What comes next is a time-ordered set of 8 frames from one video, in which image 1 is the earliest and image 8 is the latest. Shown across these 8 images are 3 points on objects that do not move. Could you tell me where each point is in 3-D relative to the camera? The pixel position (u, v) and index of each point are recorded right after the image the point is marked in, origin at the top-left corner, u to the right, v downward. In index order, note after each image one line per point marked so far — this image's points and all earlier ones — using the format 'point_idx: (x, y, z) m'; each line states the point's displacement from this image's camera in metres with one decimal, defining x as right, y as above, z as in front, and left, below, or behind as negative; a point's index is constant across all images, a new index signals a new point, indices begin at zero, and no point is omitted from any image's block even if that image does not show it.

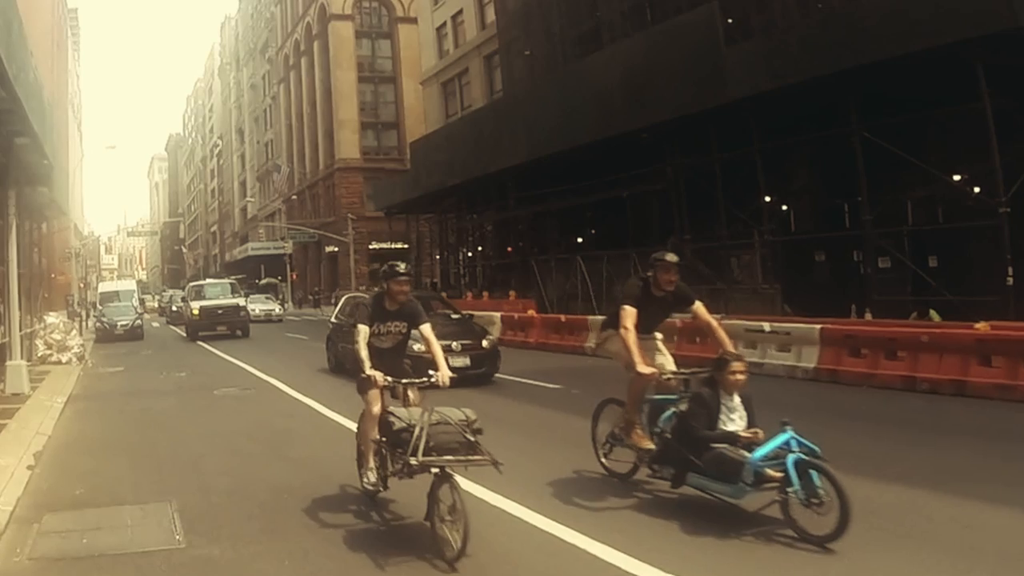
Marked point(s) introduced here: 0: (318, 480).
0: (-1.8, -1.7, +8.3) m
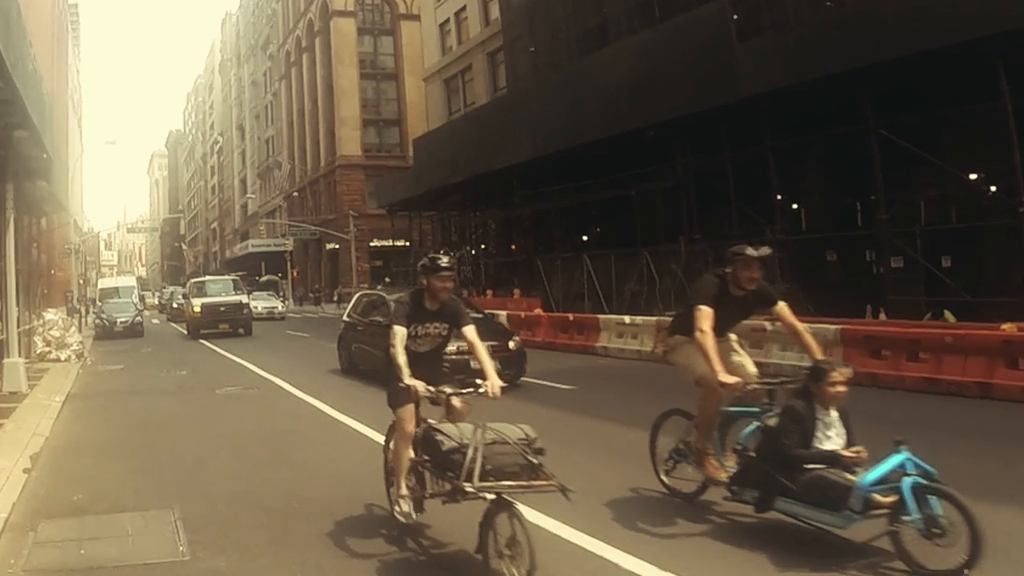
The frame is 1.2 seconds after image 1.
0: (-1.6, -1.7, +7.9) m
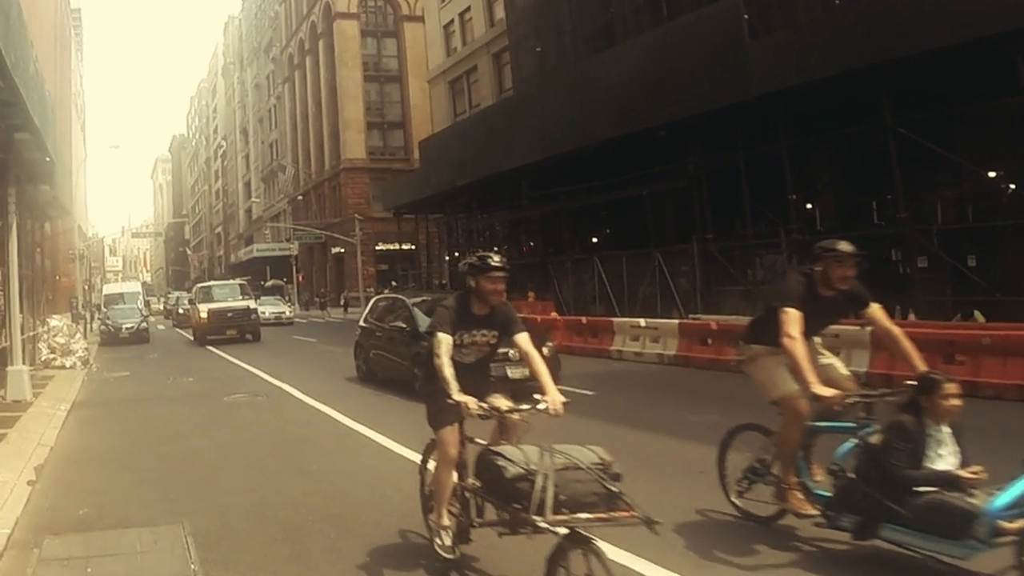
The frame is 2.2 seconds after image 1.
0: (-1.4, -1.7, +7.5) m
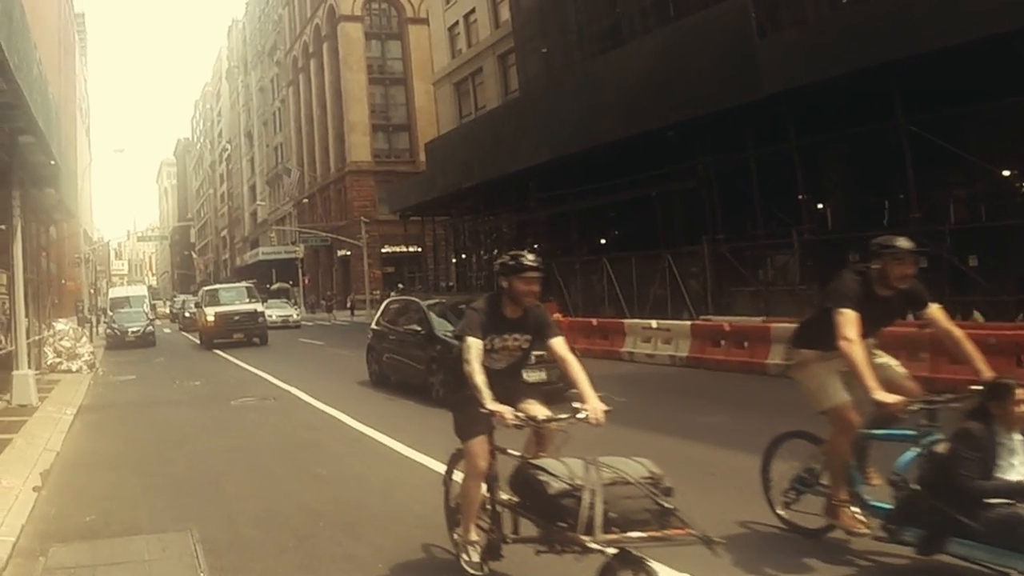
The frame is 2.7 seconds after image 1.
0: (-1.2, -1.8, +7.4) m
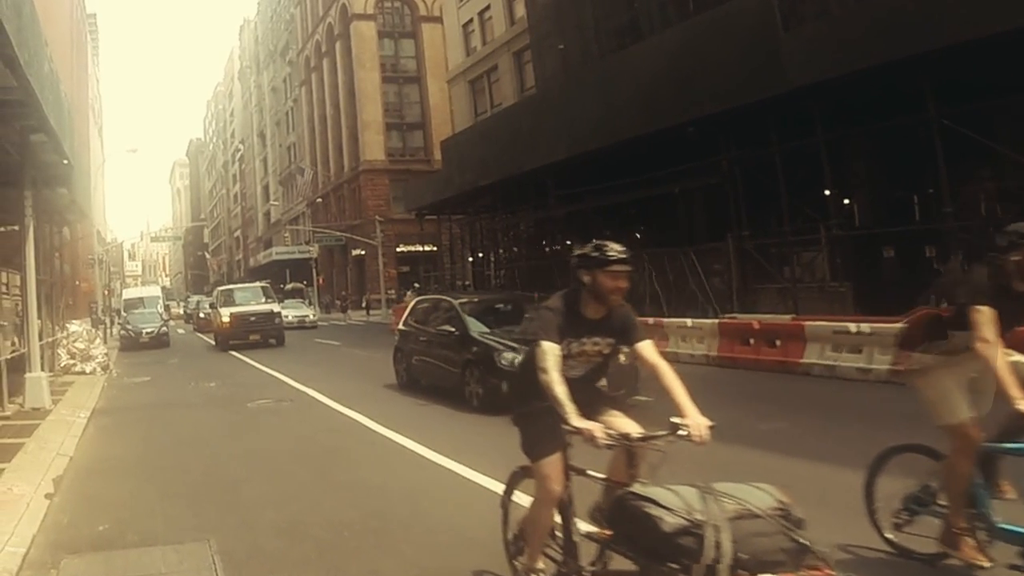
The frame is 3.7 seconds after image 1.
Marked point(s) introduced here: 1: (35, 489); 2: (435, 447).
0: (-1.0, -1.7, +7.0) m
1: (-4.5, -1.9, +8.6) m
2: (-0.8, -1.6, +9.4) m
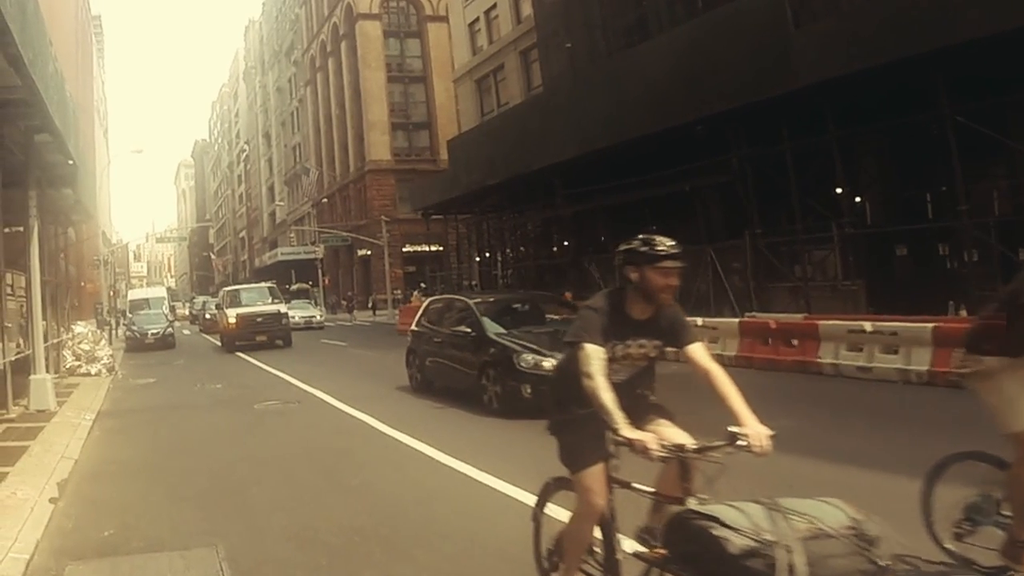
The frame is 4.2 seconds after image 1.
0: (-0.9, -1.7, +6.8) m
1: (-4.4, -1.9, +8.5) m
2: (-0.7, -1.6, +9.2) m
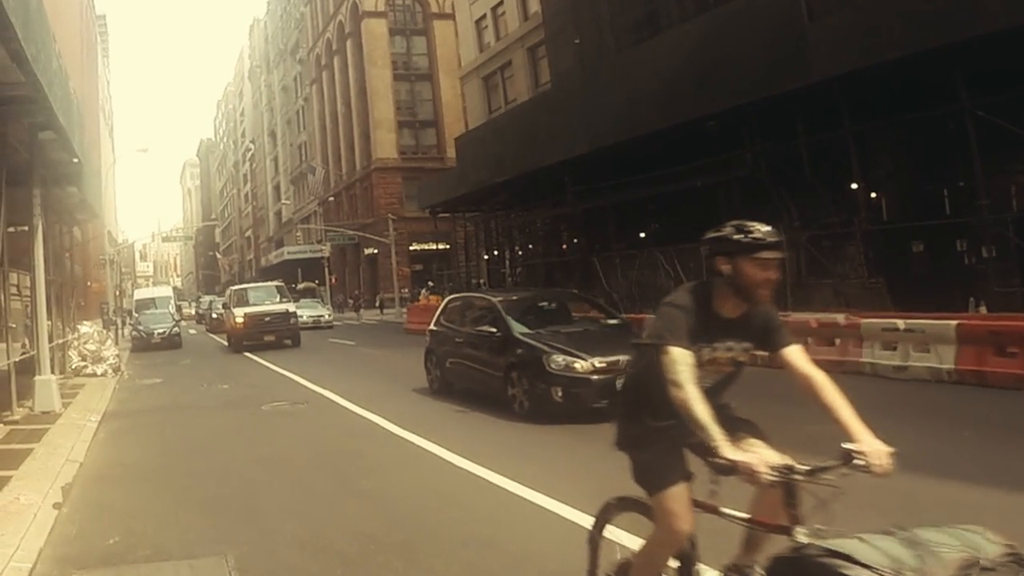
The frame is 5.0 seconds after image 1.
0: (-0.7, -1.7, +6.5) m
1: (-4.2, -1.9, +8.2) m
2: (-0.5, -1.6, +8.9) m
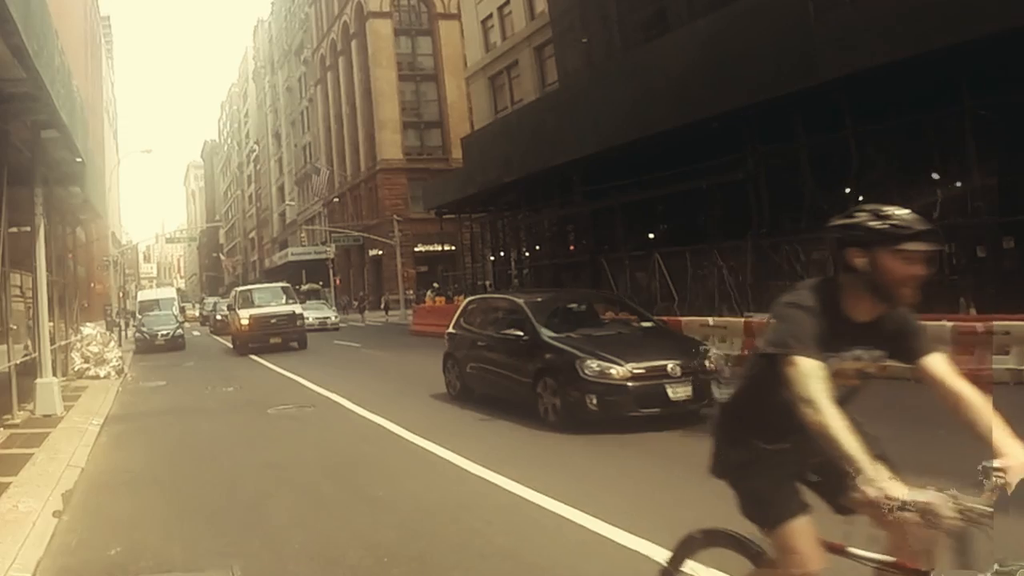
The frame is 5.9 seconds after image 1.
0: (-0.5, -1.7, +6.2) m
1: (-4.1, -1.9, +7.9) m
2: (-0.3, -1.6, +8.6) m
